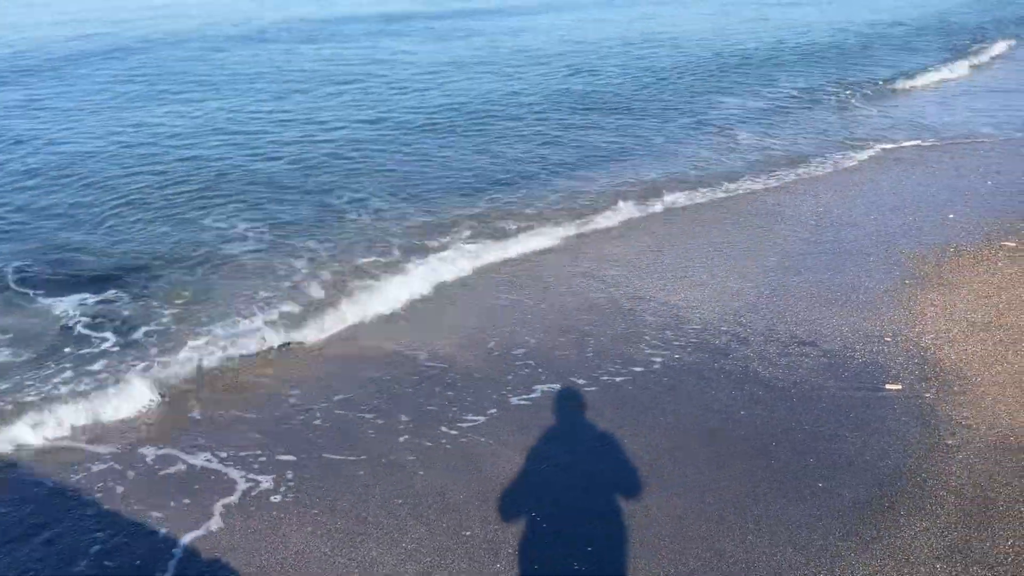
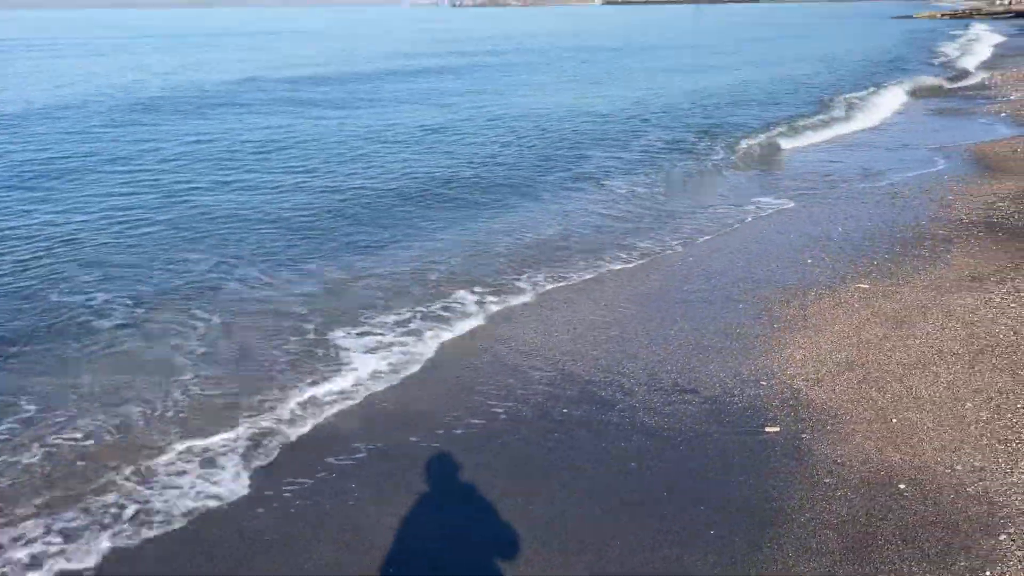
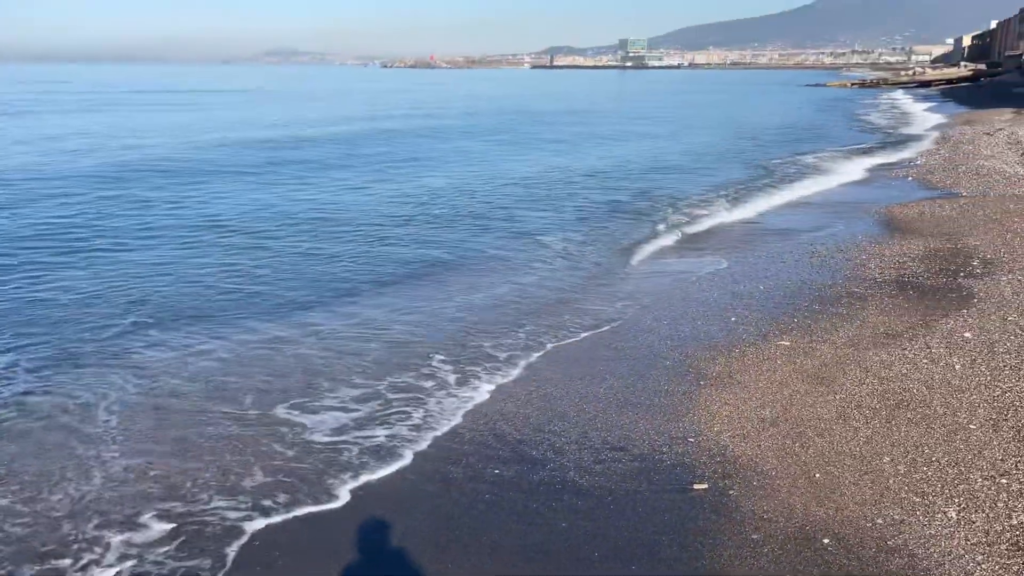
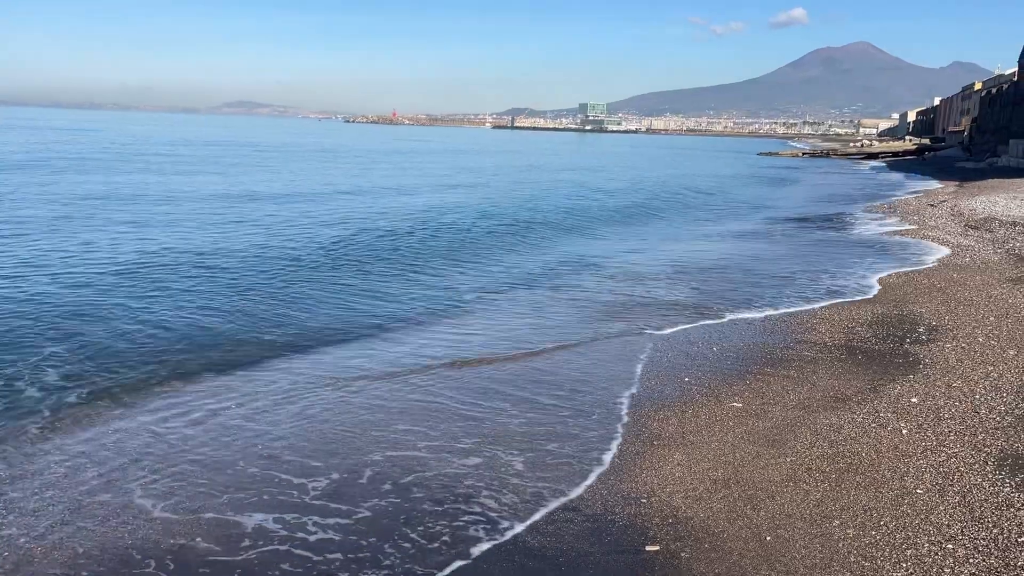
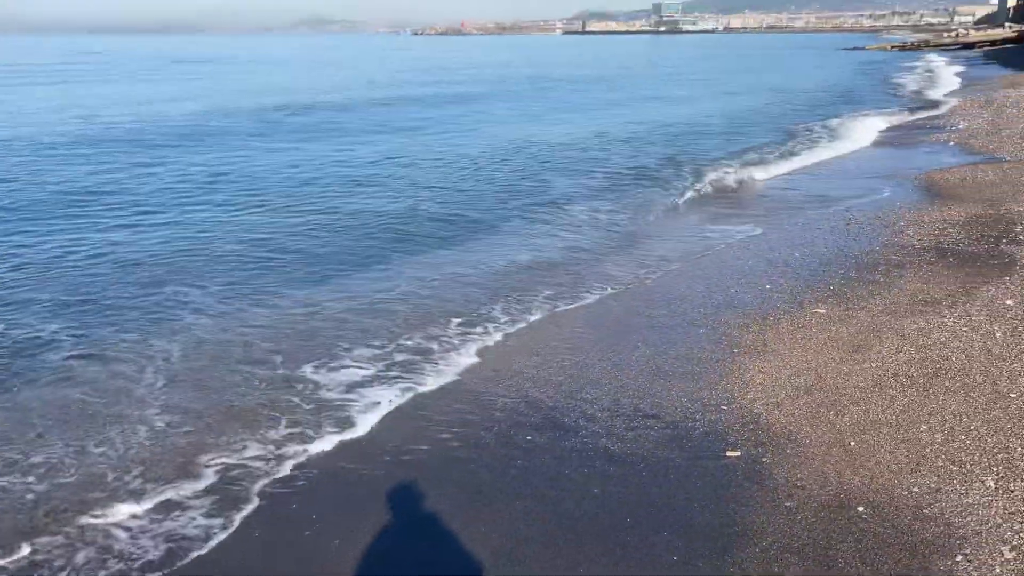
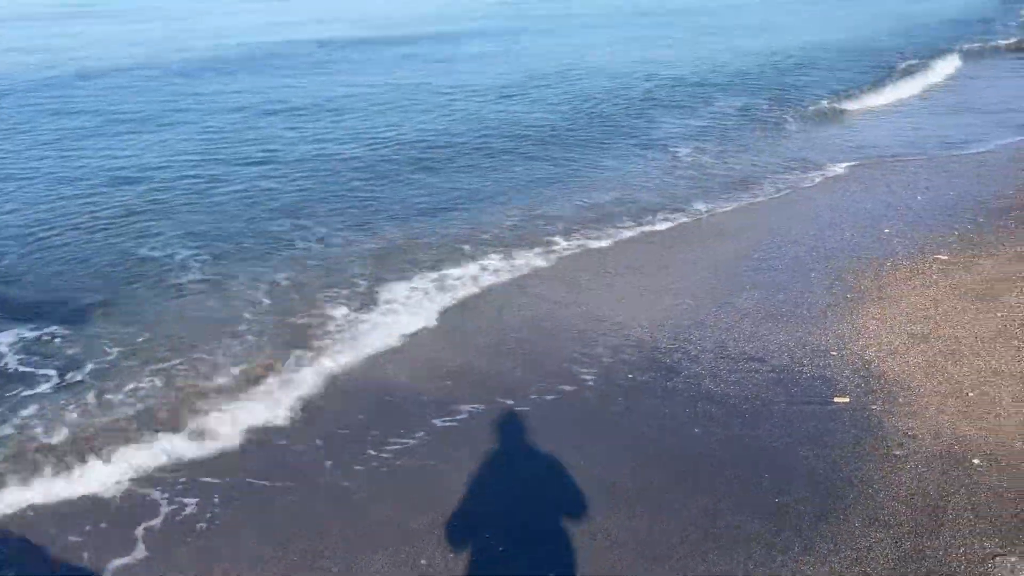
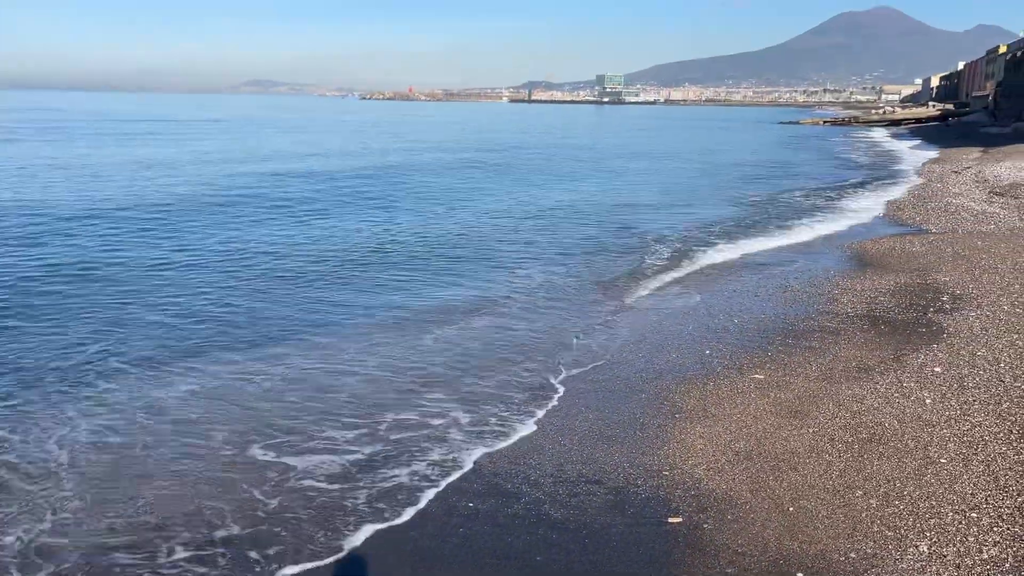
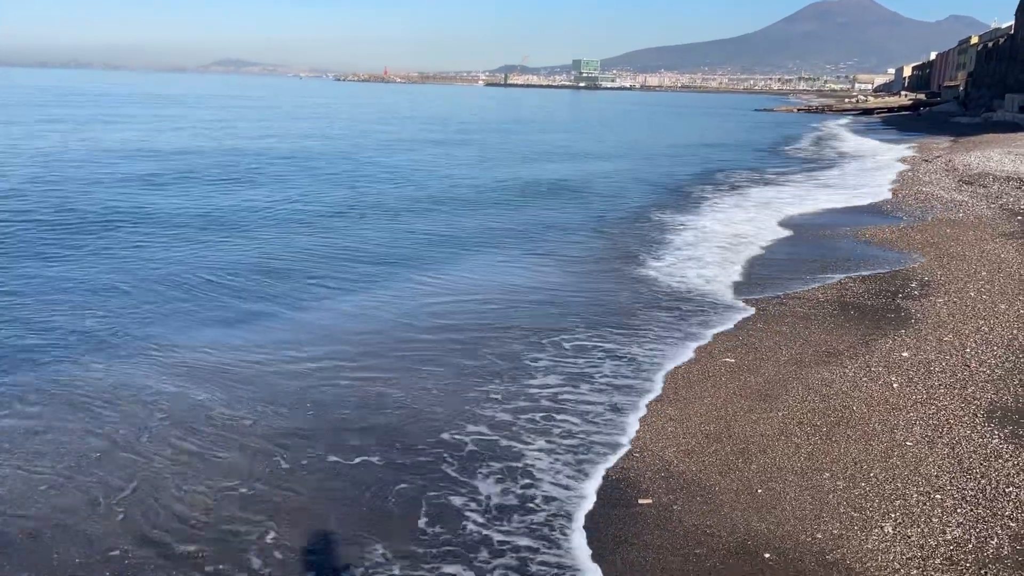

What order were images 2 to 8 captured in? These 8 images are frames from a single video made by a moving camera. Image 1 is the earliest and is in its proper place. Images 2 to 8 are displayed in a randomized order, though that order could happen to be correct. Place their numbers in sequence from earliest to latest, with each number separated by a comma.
6, 2, 5, 3, 7, 4, 8
